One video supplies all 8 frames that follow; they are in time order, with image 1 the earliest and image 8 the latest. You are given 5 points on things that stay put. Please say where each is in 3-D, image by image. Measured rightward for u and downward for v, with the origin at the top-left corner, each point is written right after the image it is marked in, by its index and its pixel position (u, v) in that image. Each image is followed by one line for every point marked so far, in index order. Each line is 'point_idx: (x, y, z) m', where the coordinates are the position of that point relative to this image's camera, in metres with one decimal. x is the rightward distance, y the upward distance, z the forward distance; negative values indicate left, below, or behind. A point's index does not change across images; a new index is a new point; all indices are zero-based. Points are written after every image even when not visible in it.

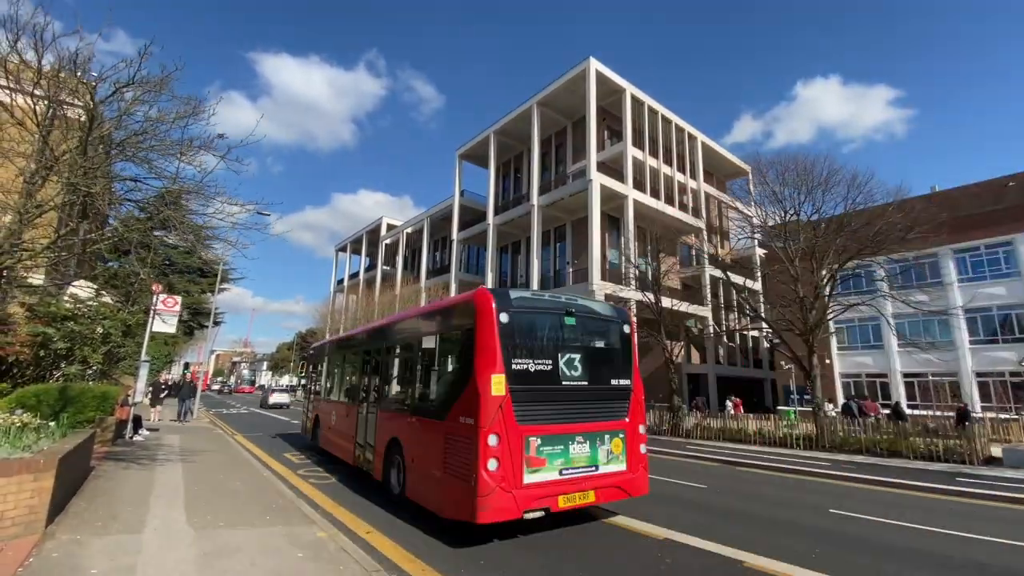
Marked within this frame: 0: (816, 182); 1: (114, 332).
0: (+9.7, +3.3, +15.1) m
1: (-11.0, -1.2, +13.1) m
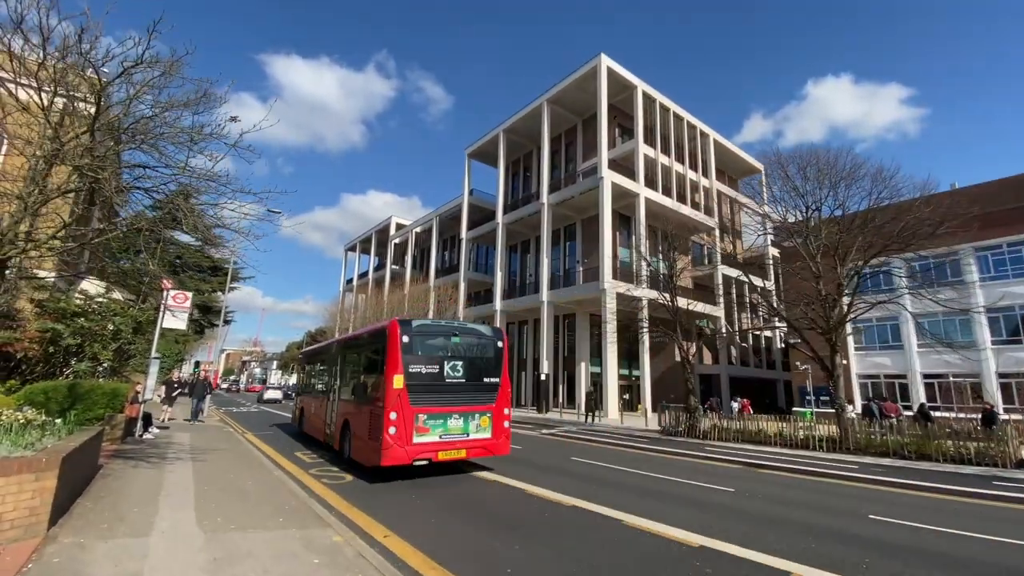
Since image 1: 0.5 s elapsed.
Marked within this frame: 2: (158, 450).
0: (+10.1, +3.4, +14.7) m
1: (-10.6, -1.1, +13.0) m
2: (-7.3, -3.3, +9.7) m
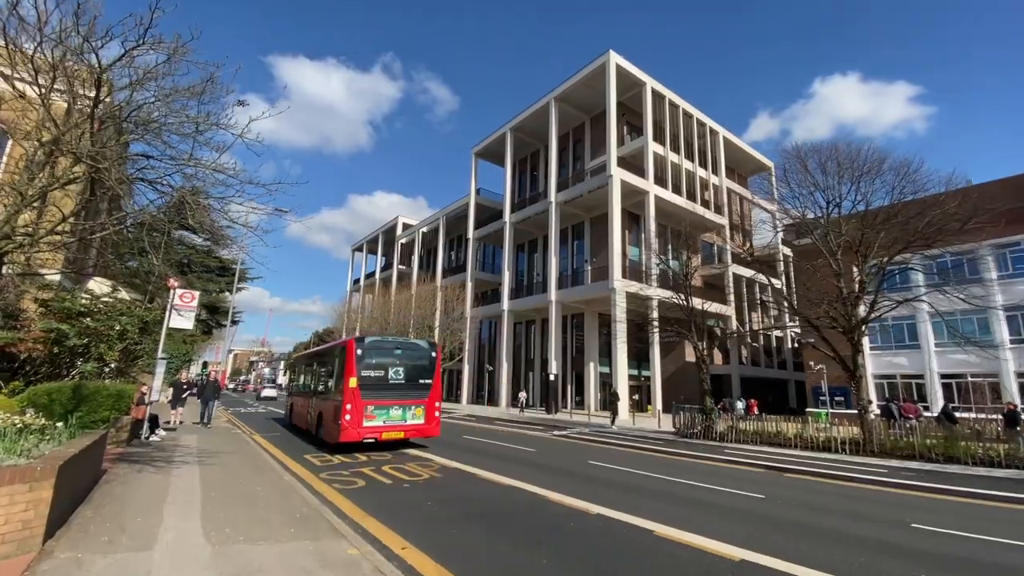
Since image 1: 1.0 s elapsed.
0: (+10.4, +3.5, +14.2) m
1: (-10.2, -1.1, +12.8) m
2: (-7.0, -3.3, +9.5) m
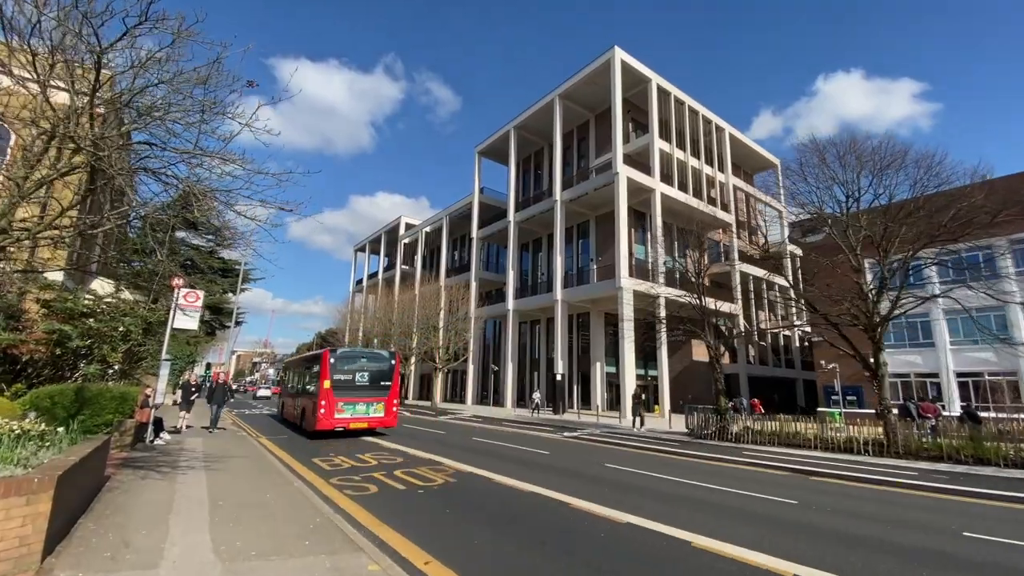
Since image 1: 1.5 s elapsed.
0: (+10.7, +3.6, +13.9) m
1: (-9.9, -1.1, +12.5) m
2: (-6.6, -3.3, +9.2) m
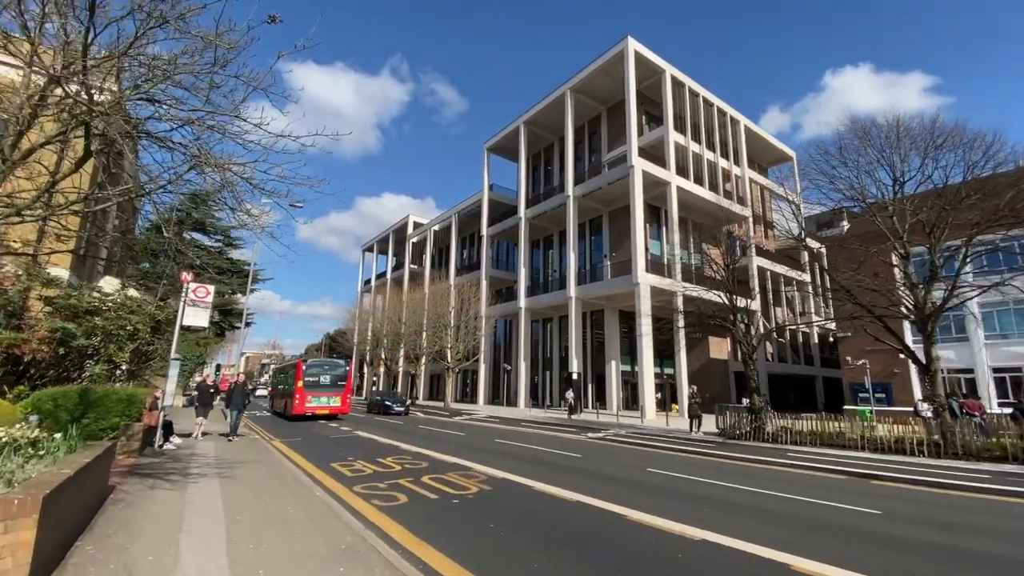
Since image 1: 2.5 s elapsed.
0: (+11.4, +3.9, +13.0) m
1: (-9.2, -1.0, +11.9) m
2: (-6.0, -3.2, +8.6) m
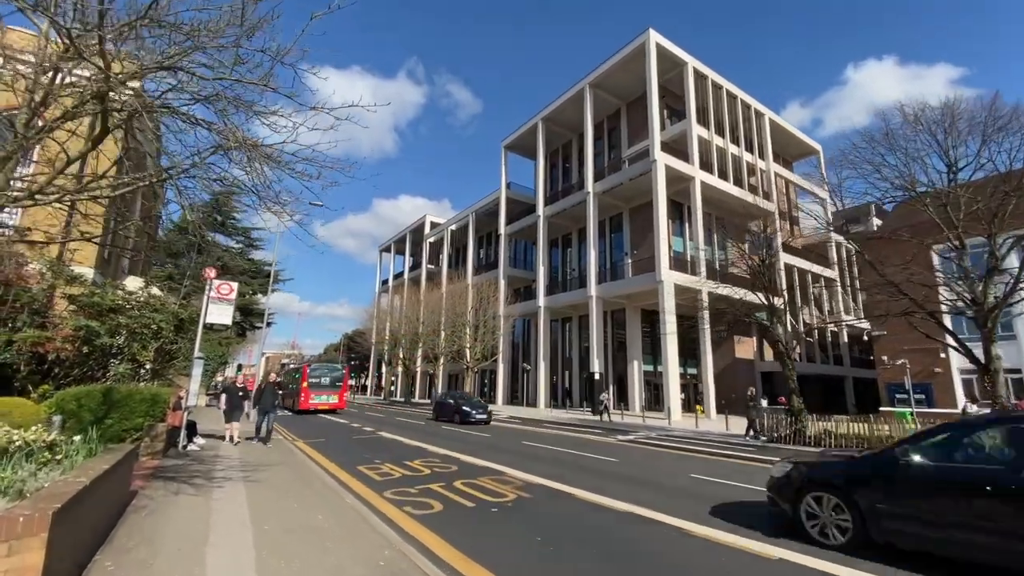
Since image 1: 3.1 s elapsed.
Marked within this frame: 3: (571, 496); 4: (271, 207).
0: (+12.1, +4.0, +12.2) m
1: (-8.5, -0.9, +11.7) m
2: (-5.4, -3.1, +8.3) m
3: (+0.9, -3.3, +7.6) m
4: (-3.3, +1.1, +6.5) m
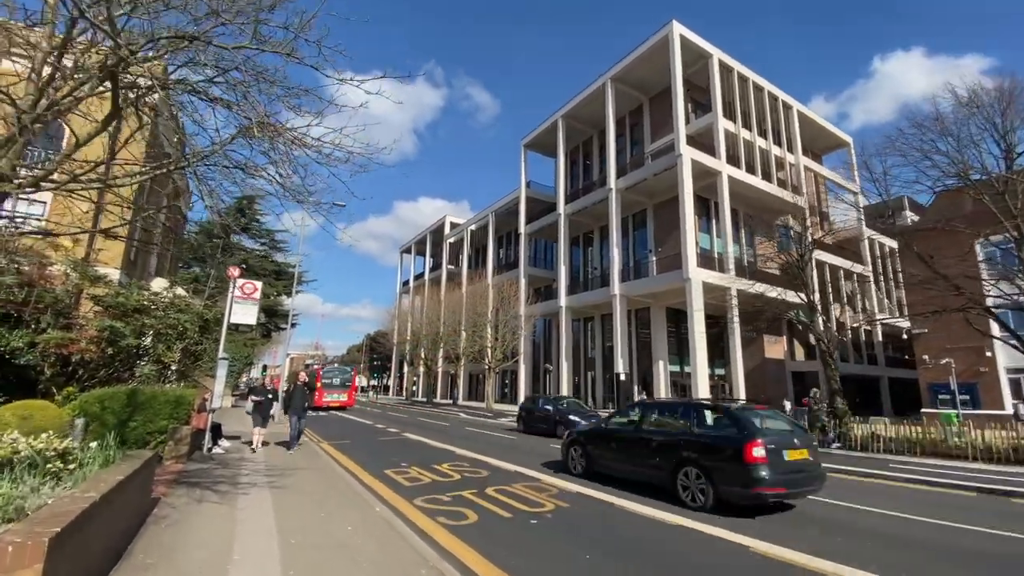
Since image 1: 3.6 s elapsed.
0: (+12.8, +4.2, +11.2) m
1: (-7.8, -0.9, +11.6) m
2: (-4.8, -3.1, +8.0) m
3: (+1.5, -3.2, +7.1) m
4: (-2.8, +1.2, +6.1) m
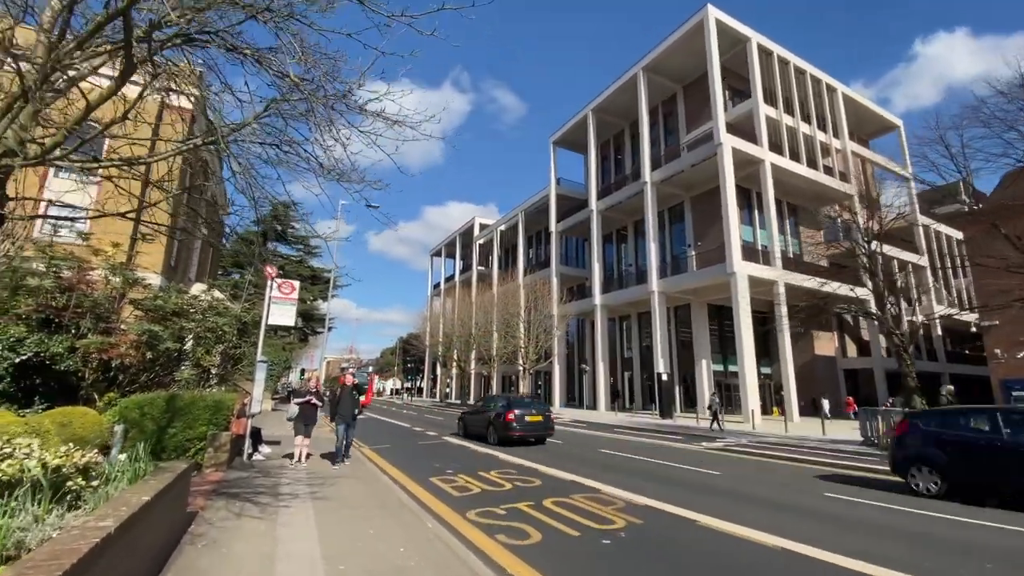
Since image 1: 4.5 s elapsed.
0: (+13.6, +4.6, +9.8) m
1: (-6.8, -1.0, +11.3) m
2: (-3.9, -3.0, +7.6) m
3: (+2.3, -3.1, +6.3) m
4: (-2.1, +1.3, +5.6) m
